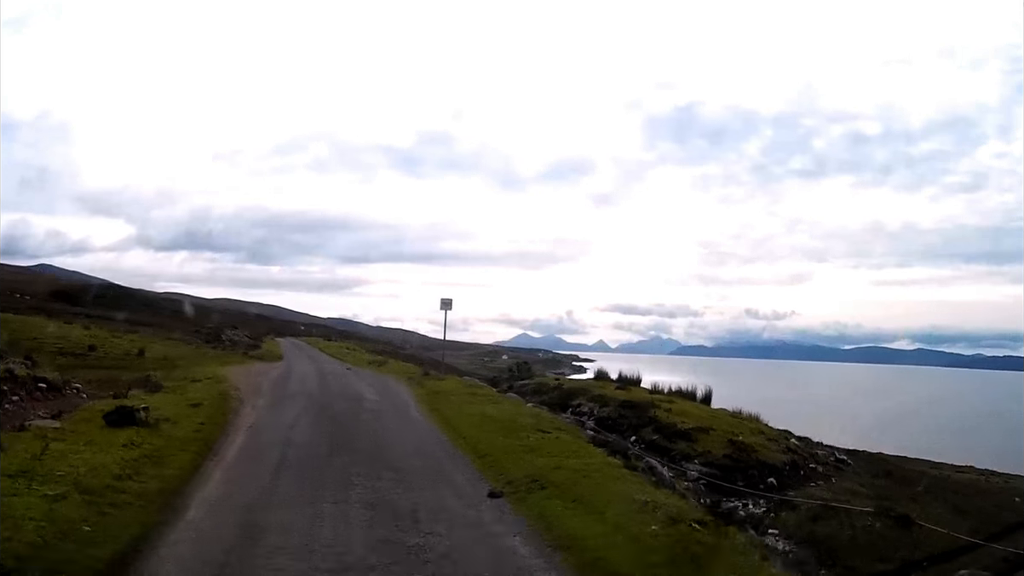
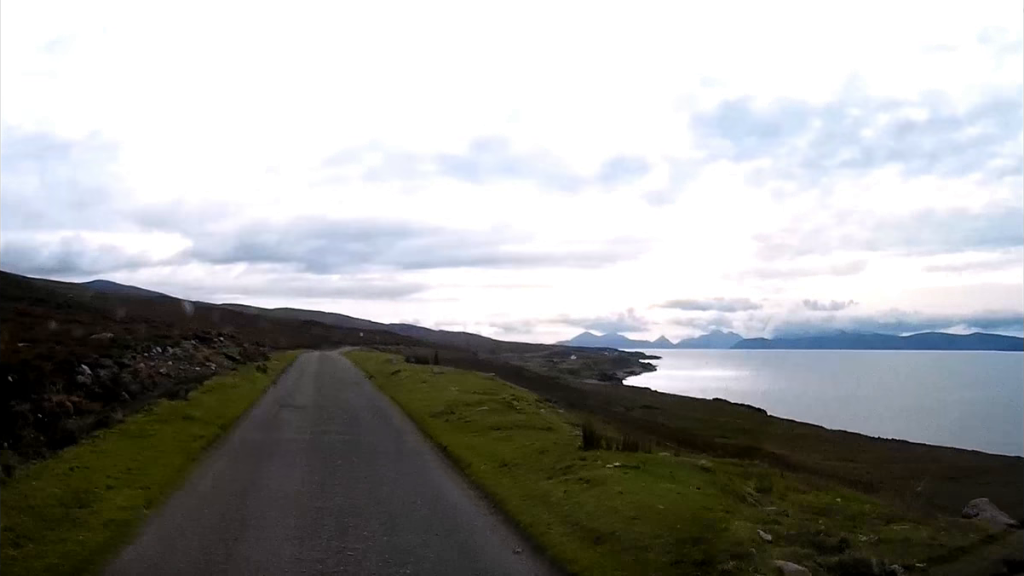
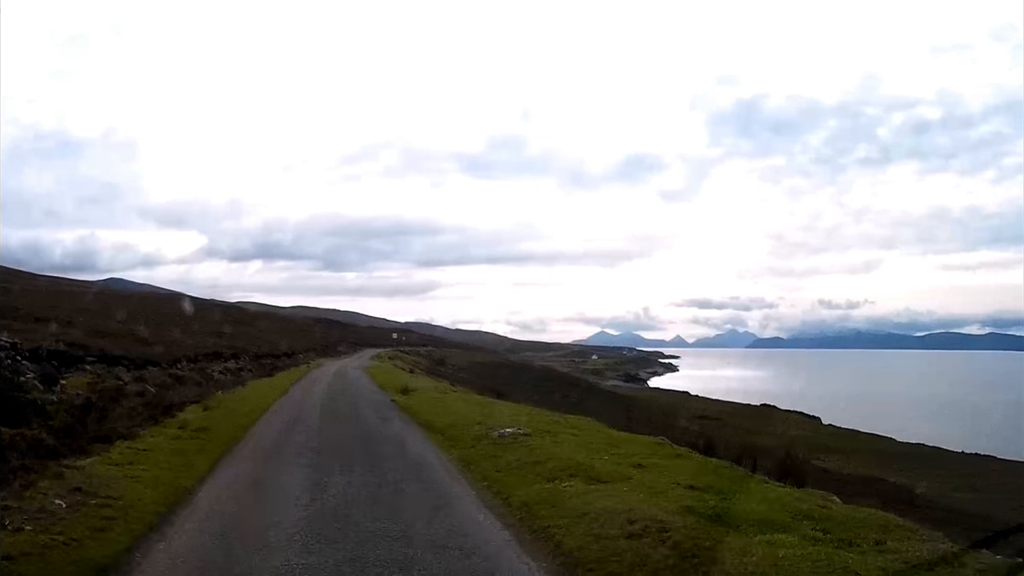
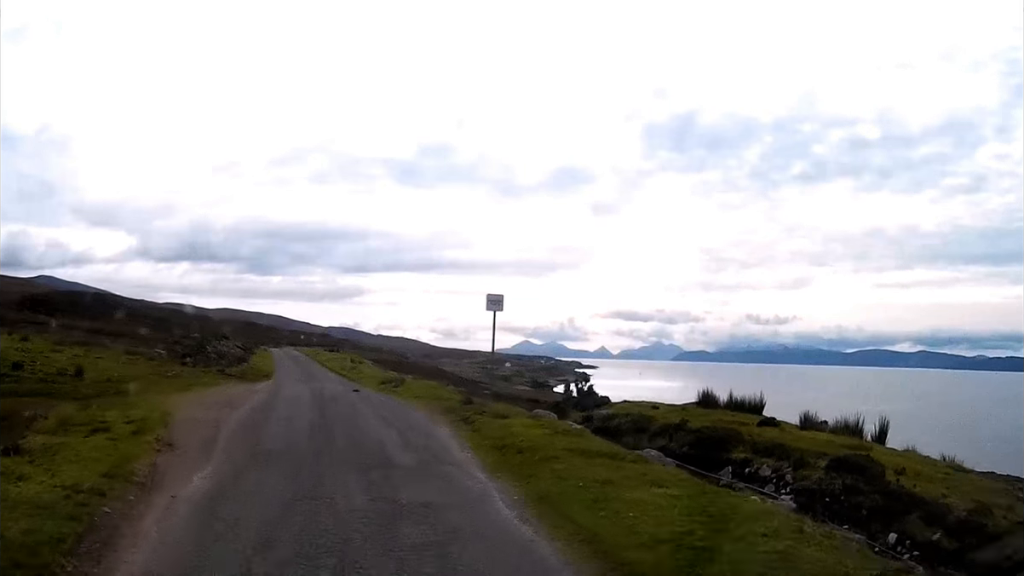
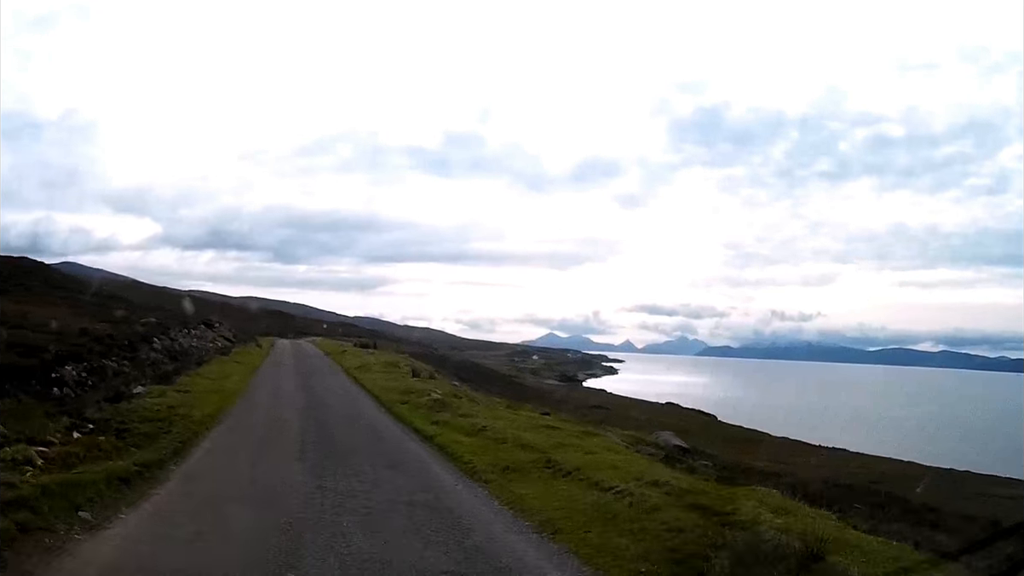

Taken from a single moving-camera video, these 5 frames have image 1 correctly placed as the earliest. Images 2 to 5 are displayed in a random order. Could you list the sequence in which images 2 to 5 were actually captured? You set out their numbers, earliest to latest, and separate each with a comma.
4, 5, 2, 3
